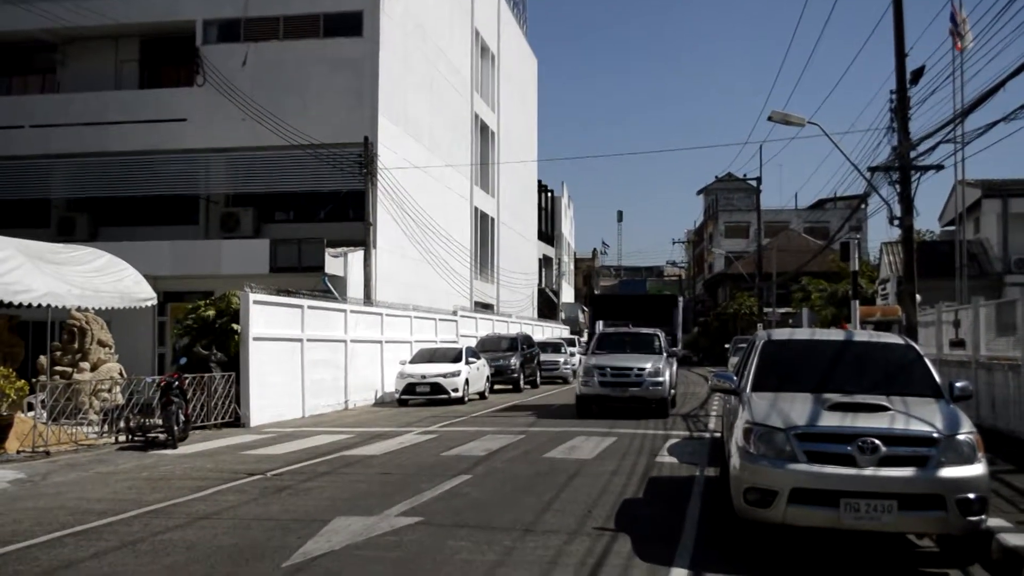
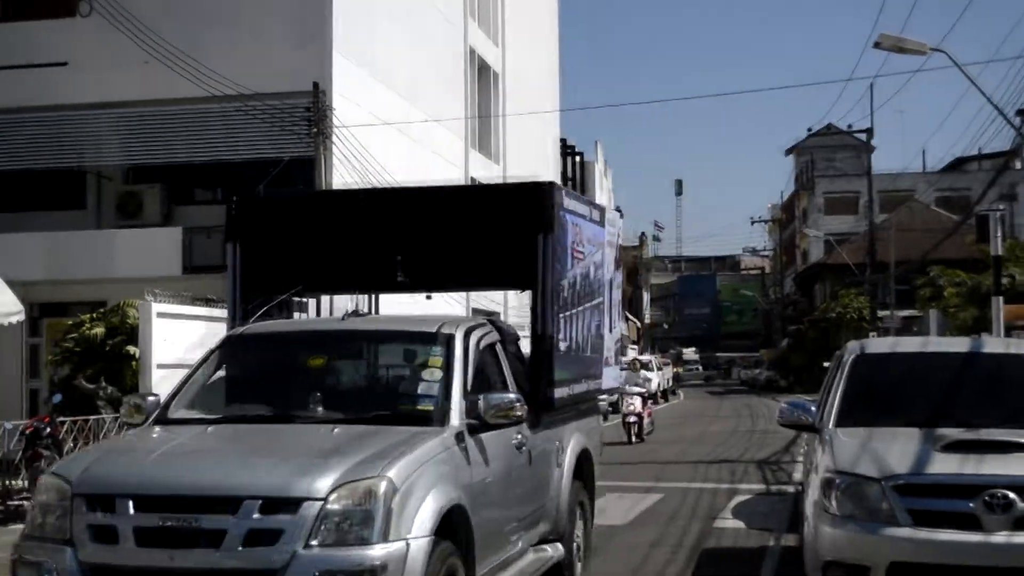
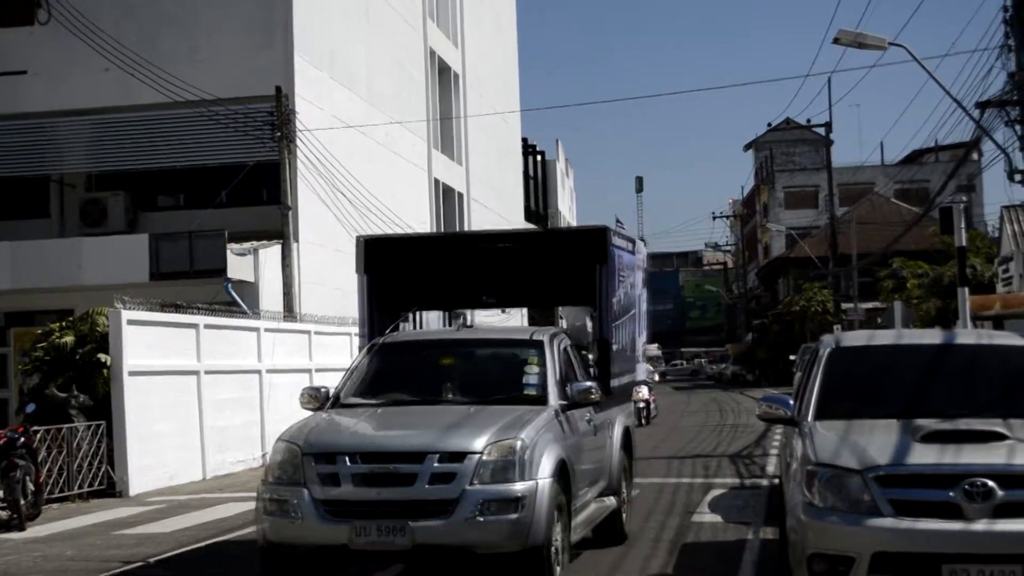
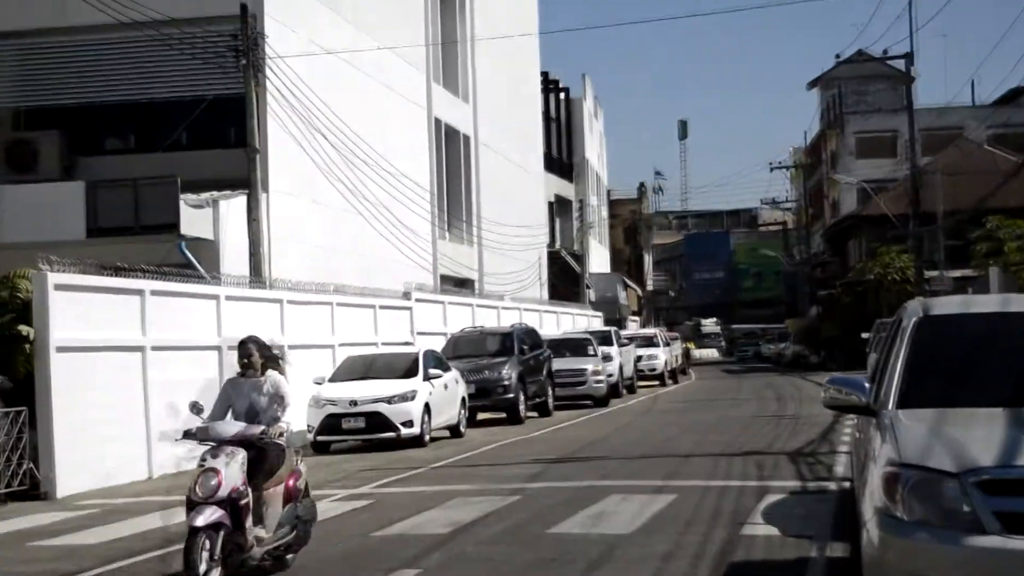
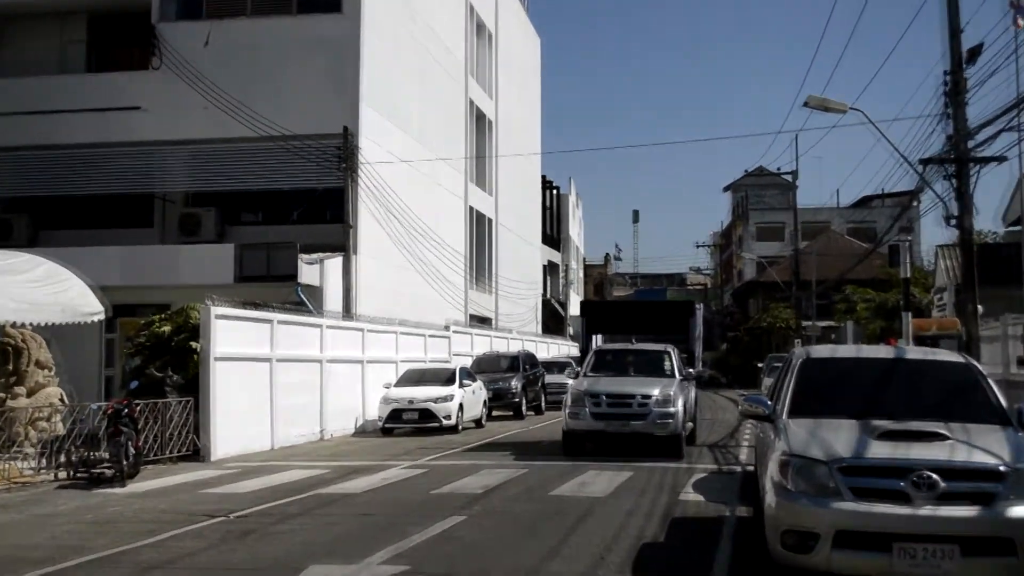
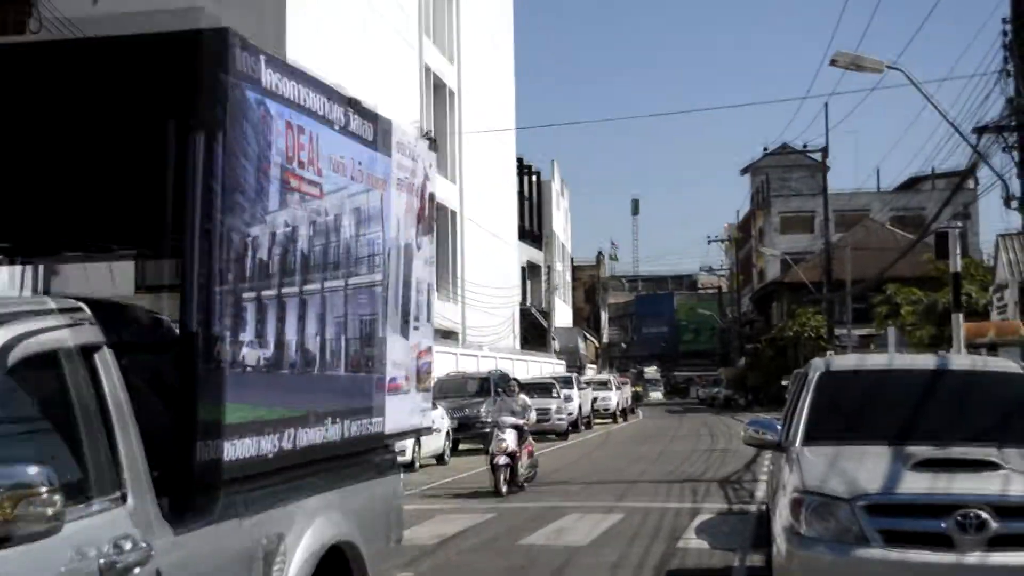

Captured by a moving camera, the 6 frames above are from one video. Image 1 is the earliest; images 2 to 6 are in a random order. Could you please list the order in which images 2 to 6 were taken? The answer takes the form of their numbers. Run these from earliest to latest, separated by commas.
5, 3, 2, 6, 4
